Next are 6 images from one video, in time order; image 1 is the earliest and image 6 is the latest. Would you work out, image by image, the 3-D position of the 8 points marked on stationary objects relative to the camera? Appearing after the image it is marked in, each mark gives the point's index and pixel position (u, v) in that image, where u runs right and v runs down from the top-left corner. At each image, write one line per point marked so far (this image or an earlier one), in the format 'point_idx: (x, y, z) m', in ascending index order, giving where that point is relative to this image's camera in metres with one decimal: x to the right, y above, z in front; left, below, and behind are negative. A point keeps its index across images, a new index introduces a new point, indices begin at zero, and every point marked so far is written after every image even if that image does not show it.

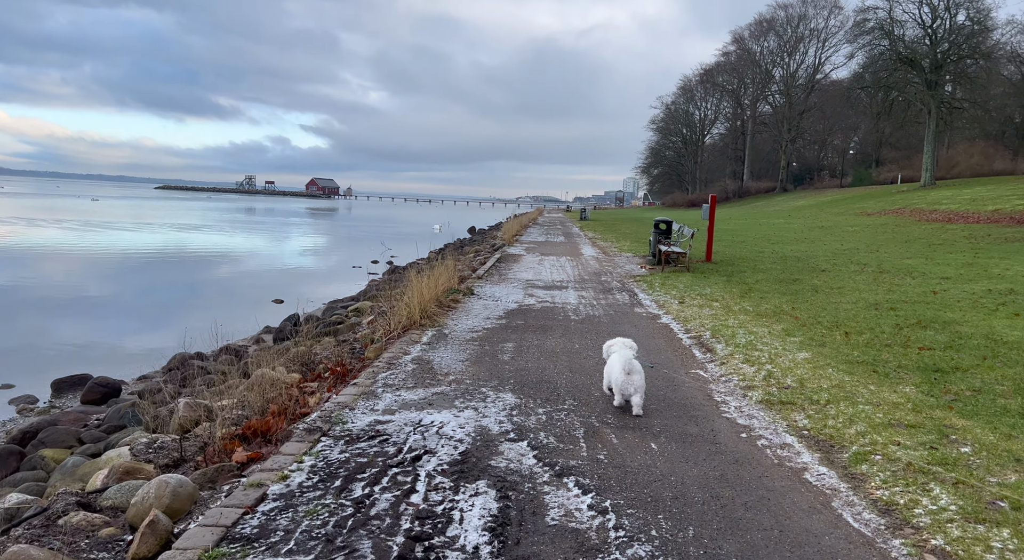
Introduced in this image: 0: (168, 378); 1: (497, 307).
0: (-4.3, -1.2, +8.2) m
1: (-0.3, -0.5, +10.5) m
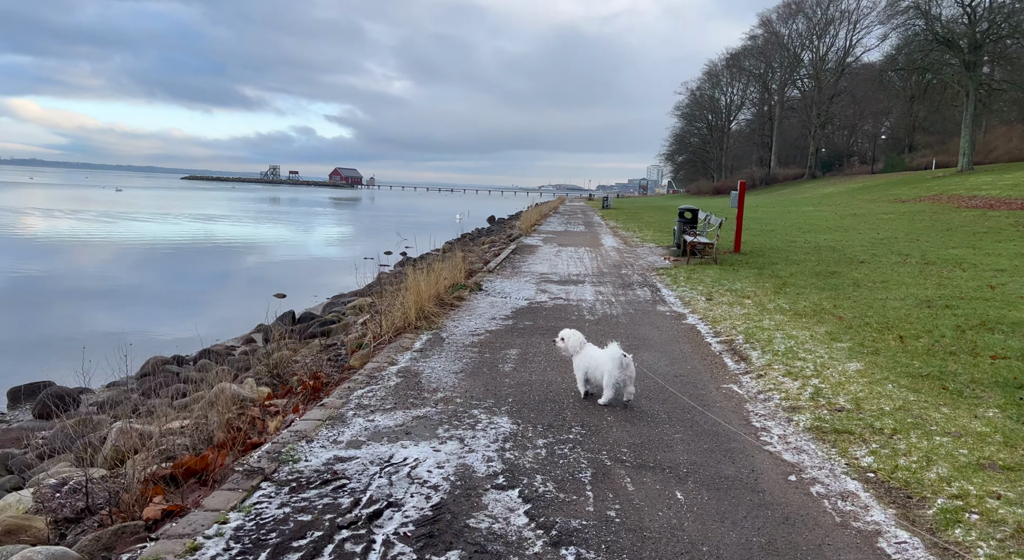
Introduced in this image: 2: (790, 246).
0: (-4.2, -1.2, +7.5) m
1: (-0.1, -0.4, +9.5) m
2: (+8.3, +1.0, +20.0) m
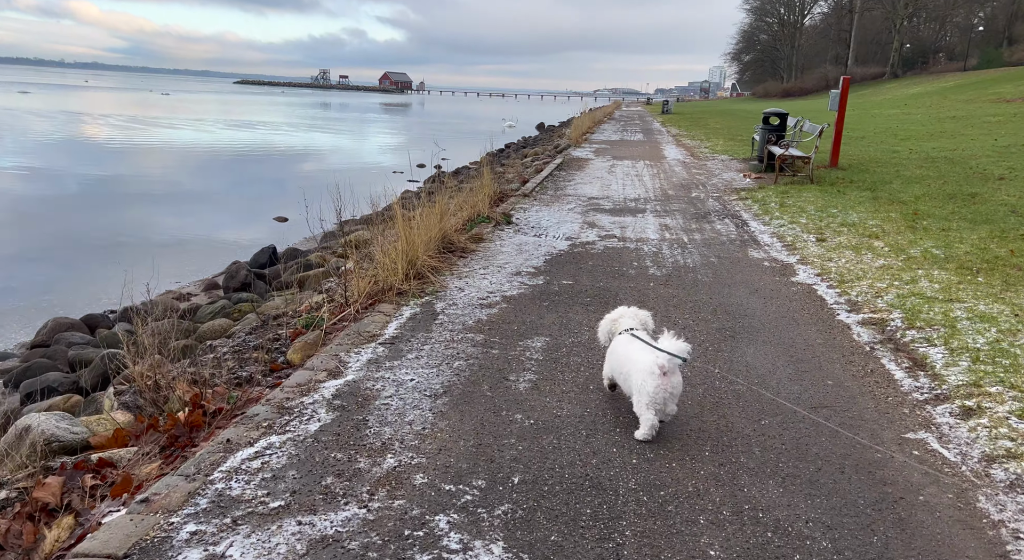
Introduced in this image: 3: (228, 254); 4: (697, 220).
0: (-4.0, -0.7, +5.4) m
1: (+0.3, +0.3, +7.0) m
2: (+9.5, +3.0, +16.5) m
3: (-6.1, +0.7, +14.2) m
4: (+2.5, +0.8, +9.0) m
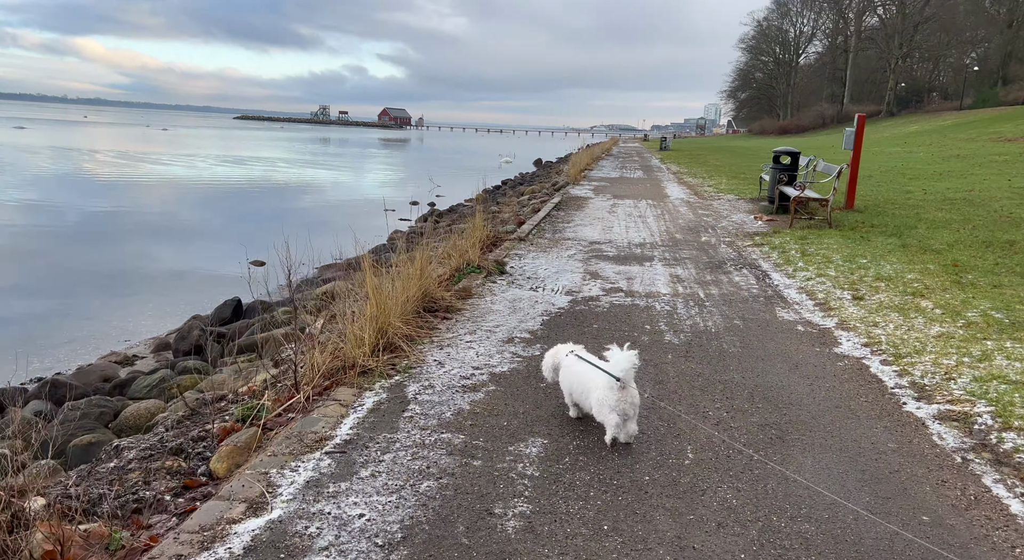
0: (-4.0, -1.2, +4.4) m
1: (+0.2, -0.3, +6.1) m
2: (+9.4, +1.9, +15.8) m
3: (-6.1, -0.2, +13.2) m
4: (+2.4, +0.1, +8.1) m
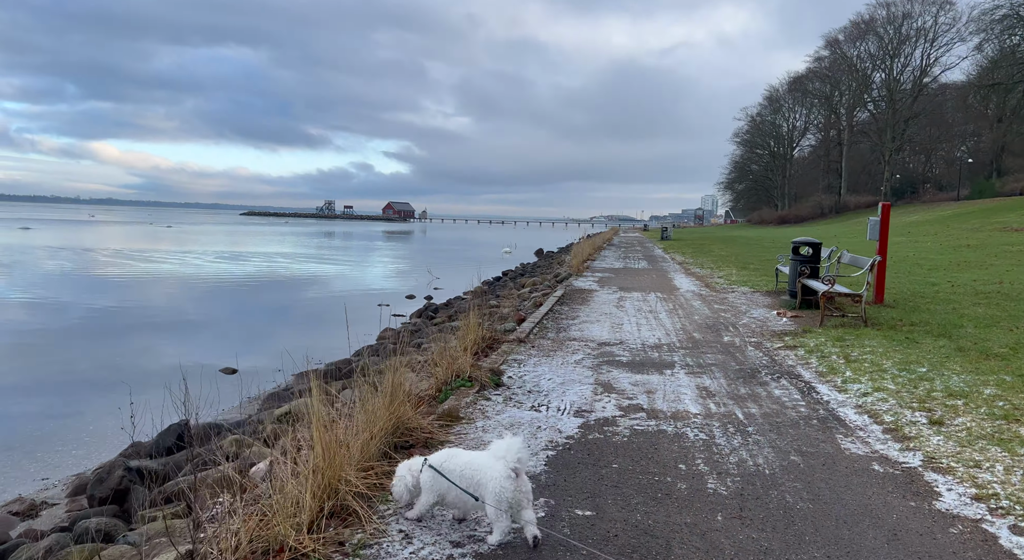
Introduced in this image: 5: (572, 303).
0: (-4.1, -1.9, +3.1) m
1: (+0.2, -1.2, +4.9) m
2: (+9.4, -0.2, +14.7) m
3: (-6.1, -2.1, +12.0) m
4: (+2.4, -1.0, +6.9) m
5: (+1.2, -0.5, +13.4) m
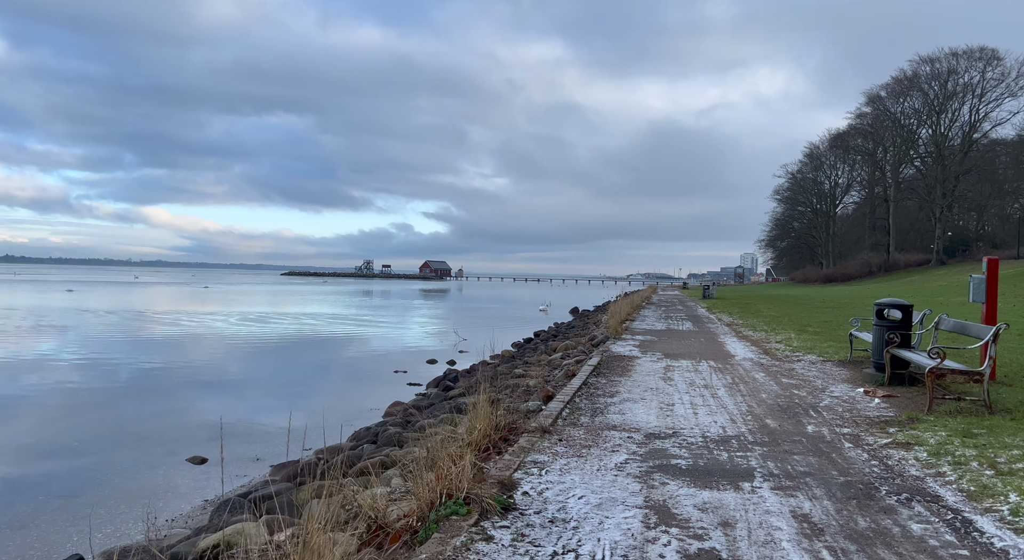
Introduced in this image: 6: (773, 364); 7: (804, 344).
0: (-4.1, -2.1, +1.3) m
1: (+0.2, -1.6, +2.9) m
2: (+9.9, -1.5, +12.3) m
3: (-5.7, -3.1, +10.3) m
4: (+2.5, -1.6, +4.8) m
5: (+1.7, -1.6, +11.4) m
6: (+4.9, -1.6, +12.6) m
7: (+7.1, -1.5, +15.9) m
